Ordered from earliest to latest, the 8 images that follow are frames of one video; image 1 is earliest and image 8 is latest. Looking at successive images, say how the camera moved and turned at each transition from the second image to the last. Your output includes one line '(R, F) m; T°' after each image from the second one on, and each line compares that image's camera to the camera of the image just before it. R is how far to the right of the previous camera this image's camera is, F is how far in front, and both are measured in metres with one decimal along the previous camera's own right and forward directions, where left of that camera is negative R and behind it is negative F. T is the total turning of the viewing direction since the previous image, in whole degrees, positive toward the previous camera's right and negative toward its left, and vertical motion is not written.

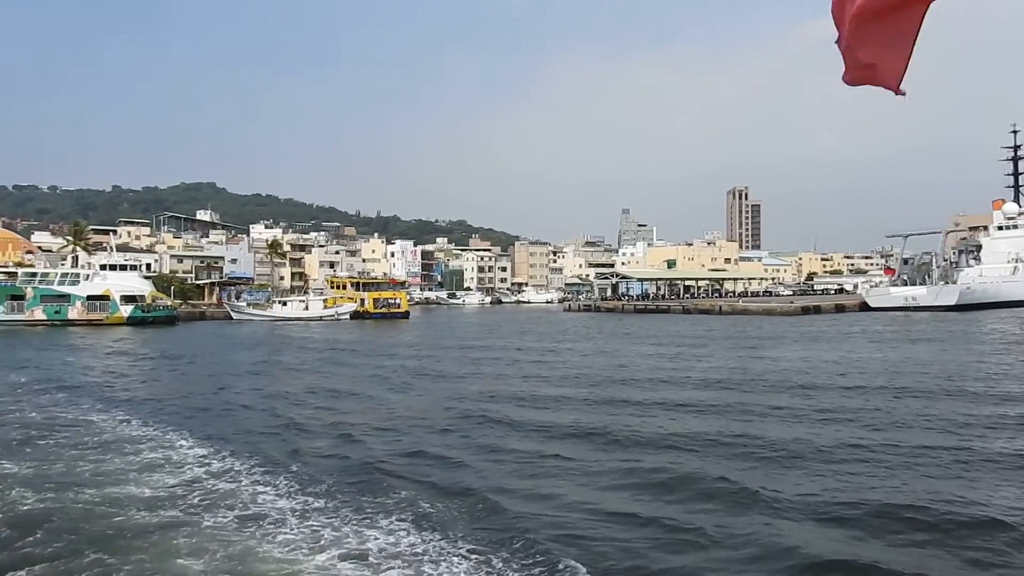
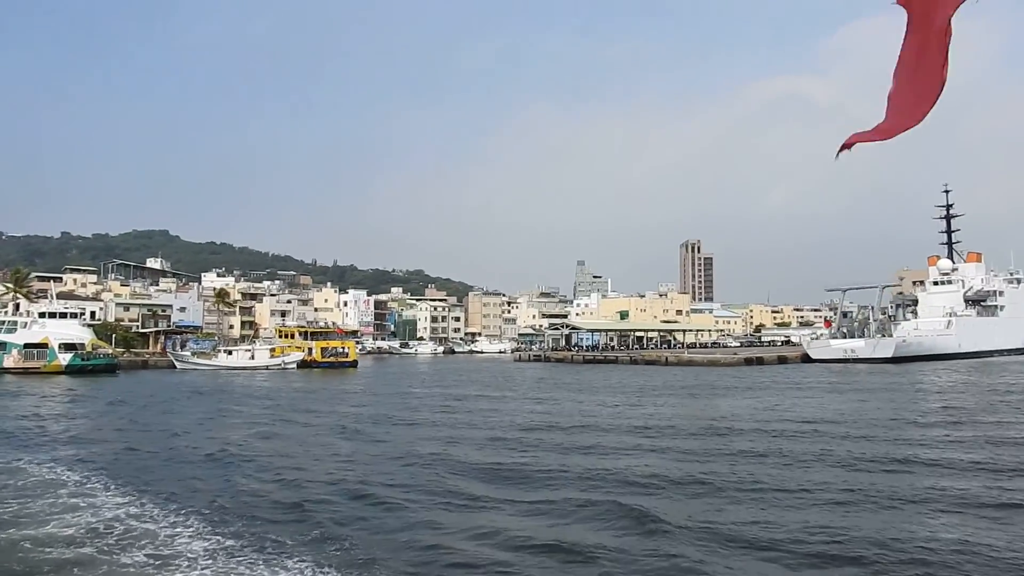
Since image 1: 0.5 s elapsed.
(+0.6, -0.7) m; +3°
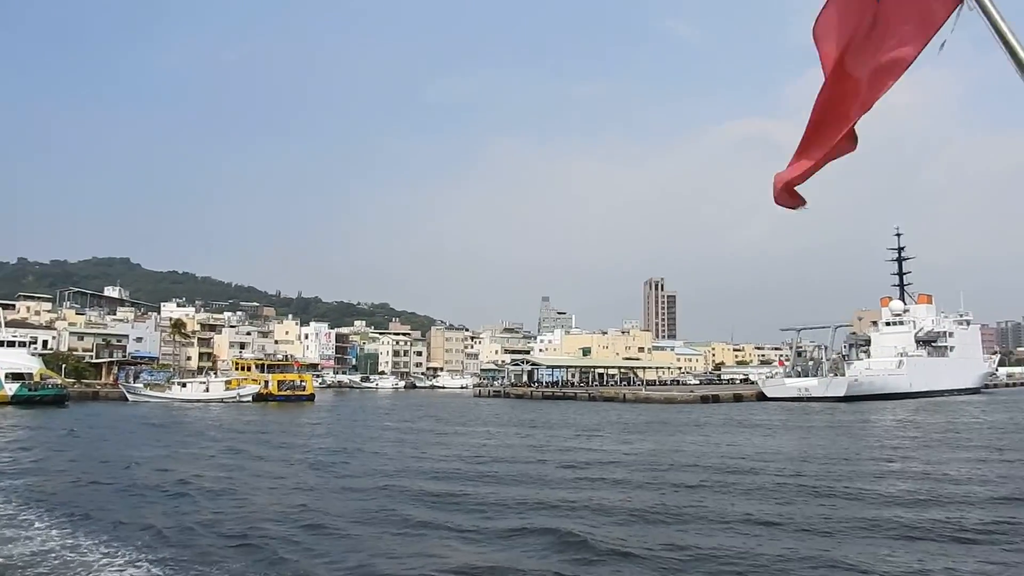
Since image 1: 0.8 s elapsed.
(+0.5, -0.4) m; +2°
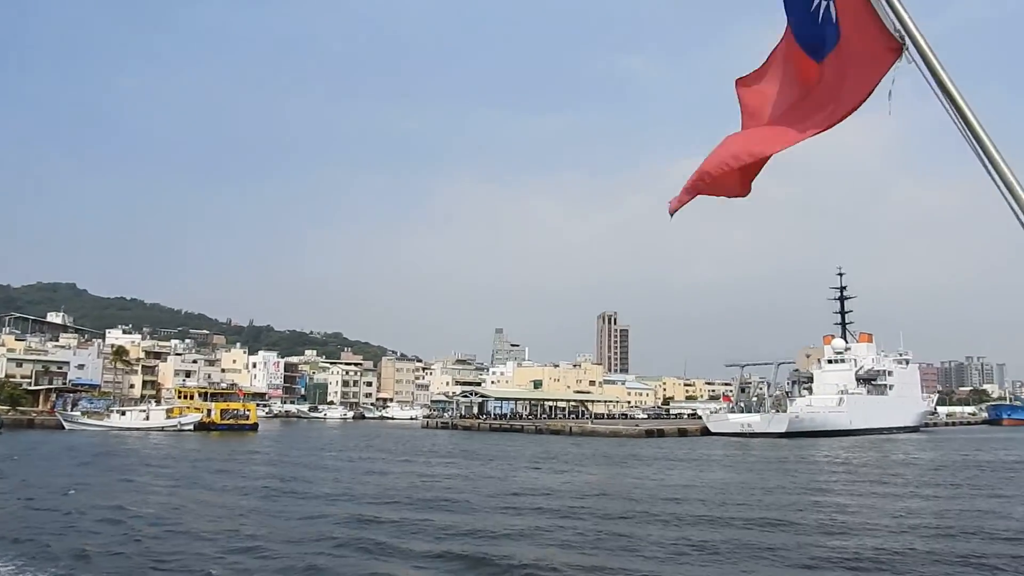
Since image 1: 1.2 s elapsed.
(+0.5, -0.5) m; +3°
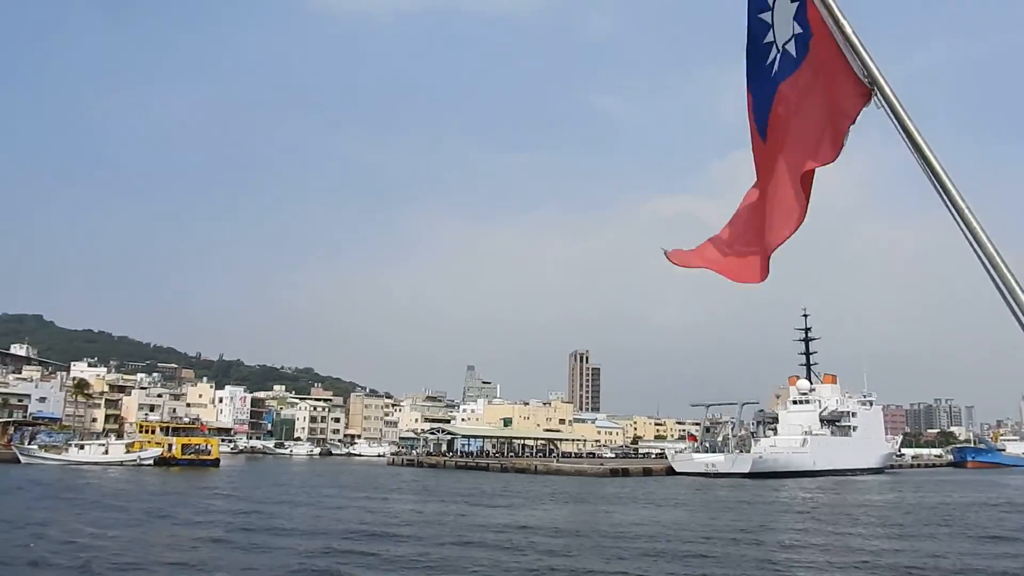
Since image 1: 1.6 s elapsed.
(+0.6, -0.5) m; +2°
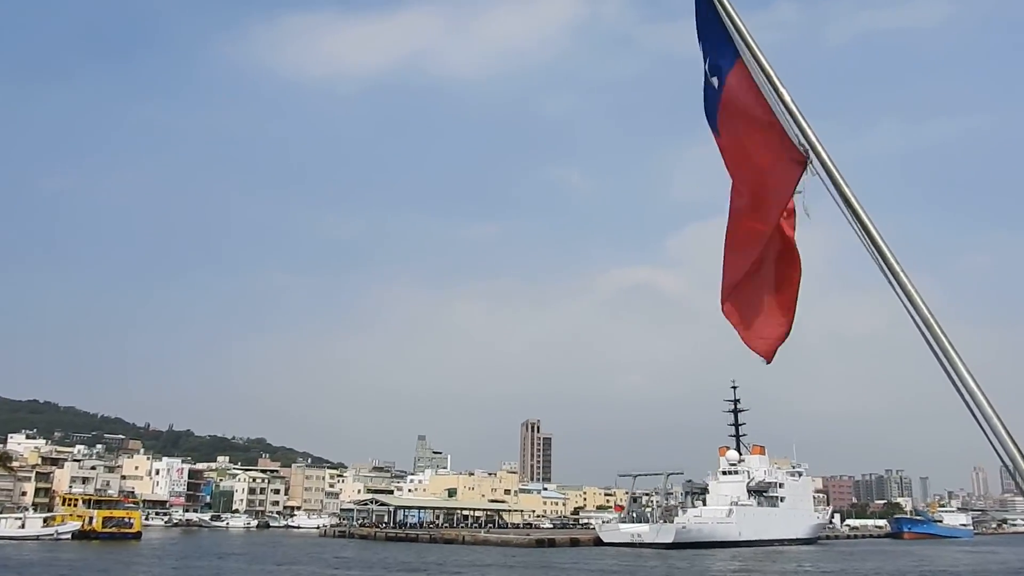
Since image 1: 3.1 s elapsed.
(+2.6, -2.3) m; +2°
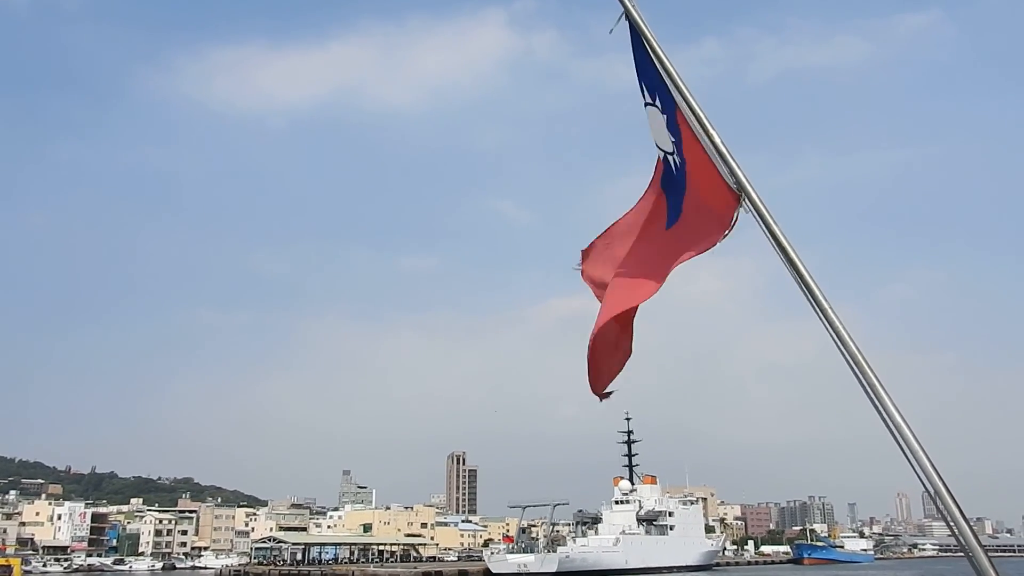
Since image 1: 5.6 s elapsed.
(+4.7, -3.5) m; +3°
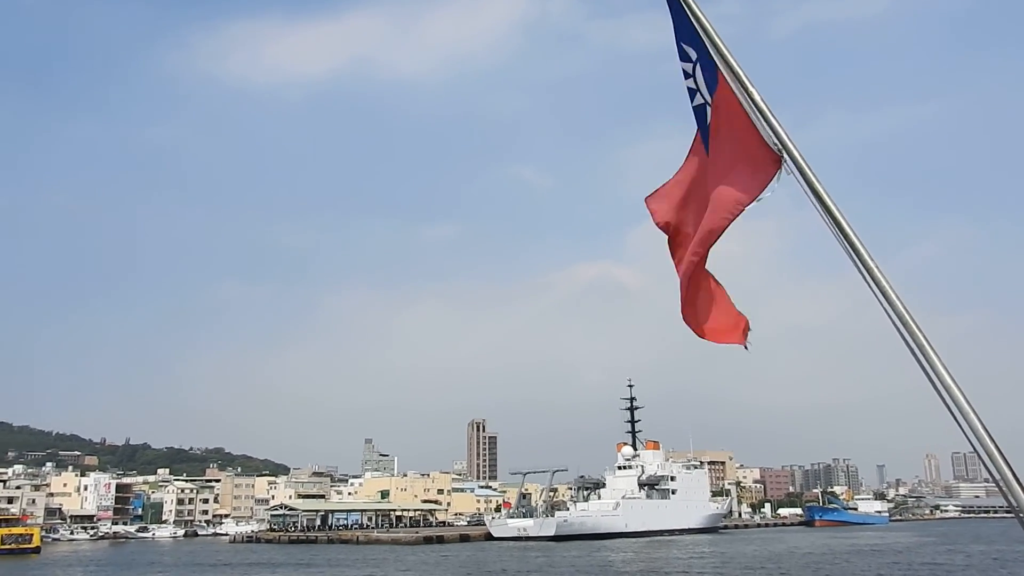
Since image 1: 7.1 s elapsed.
(+3.0, -1.5) m; -2°
